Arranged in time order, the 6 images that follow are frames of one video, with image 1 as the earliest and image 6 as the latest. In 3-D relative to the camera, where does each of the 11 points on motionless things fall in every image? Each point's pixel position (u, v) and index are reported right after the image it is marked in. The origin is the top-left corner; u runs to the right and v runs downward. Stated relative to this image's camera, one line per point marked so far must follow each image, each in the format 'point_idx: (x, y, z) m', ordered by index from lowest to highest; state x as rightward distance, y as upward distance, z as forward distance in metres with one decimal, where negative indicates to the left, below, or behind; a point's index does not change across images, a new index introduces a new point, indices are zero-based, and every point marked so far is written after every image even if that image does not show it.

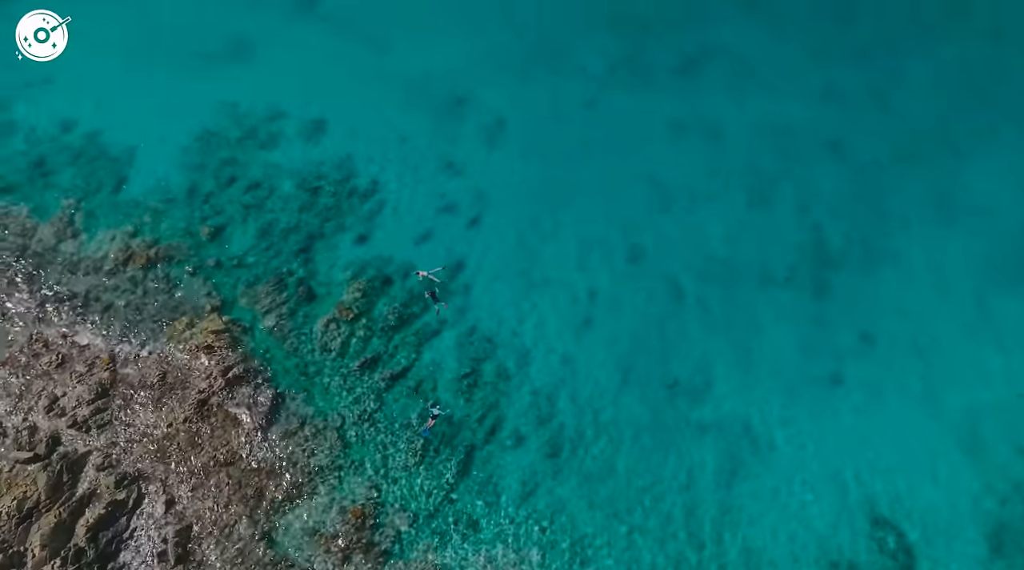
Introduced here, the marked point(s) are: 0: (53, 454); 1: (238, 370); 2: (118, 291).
0: (-6.8, -2.5, +17.4) m
1: (-4.5, -1.4, +18.7) m
2: (-6.7, -0.1, +19.4) m
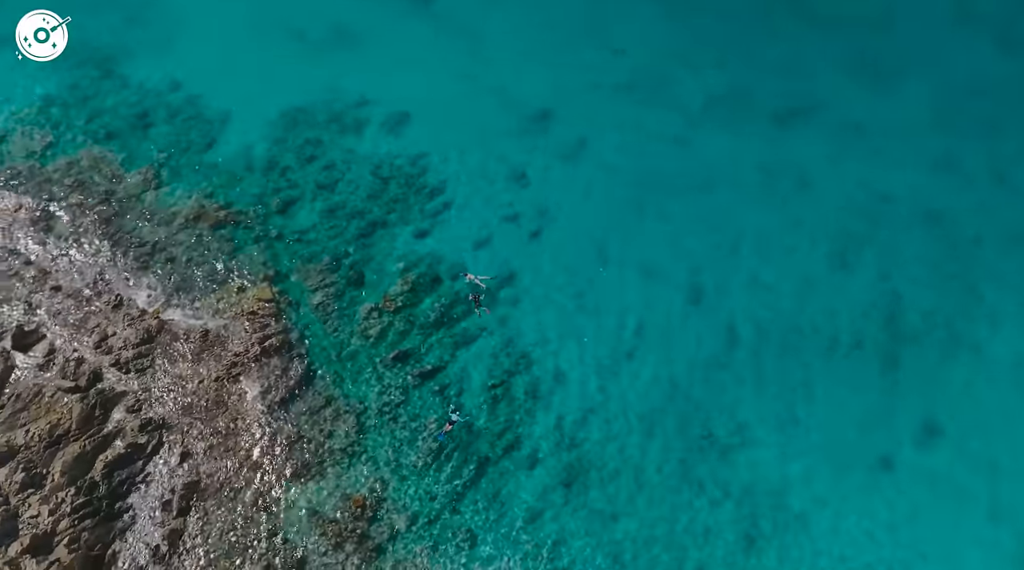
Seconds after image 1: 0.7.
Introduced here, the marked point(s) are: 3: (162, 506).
0: (-6.5, -1.6, +18.3) m
1: (-3.9, -0.9, +19.4) m
2: (-5.8, +0.7, +20.3) m
3: (-5.2, -3.3, +17.5) m
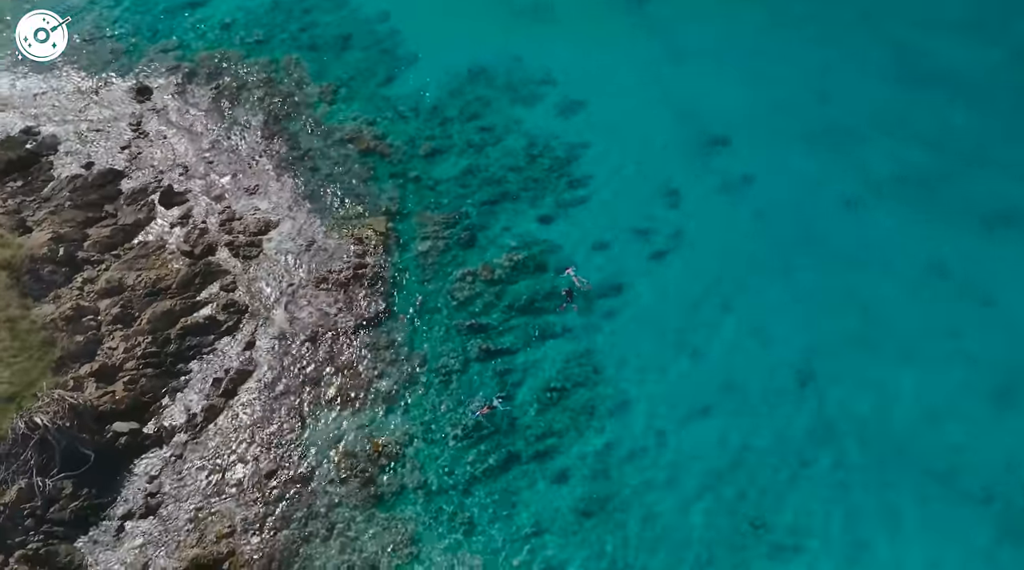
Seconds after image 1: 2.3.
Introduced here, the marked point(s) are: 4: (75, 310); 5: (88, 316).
0: (-5.4, +0.4, +20.5) m
1: (-2.5, +0.2, +20.8) m
2: (-3.4, +2.3, +22.0) m
3: (-4.9, -1.6, +19.5) m
4: (-7.2, -0.4, +19.6) m
5: (-7.0, -0.5, +19.6) m
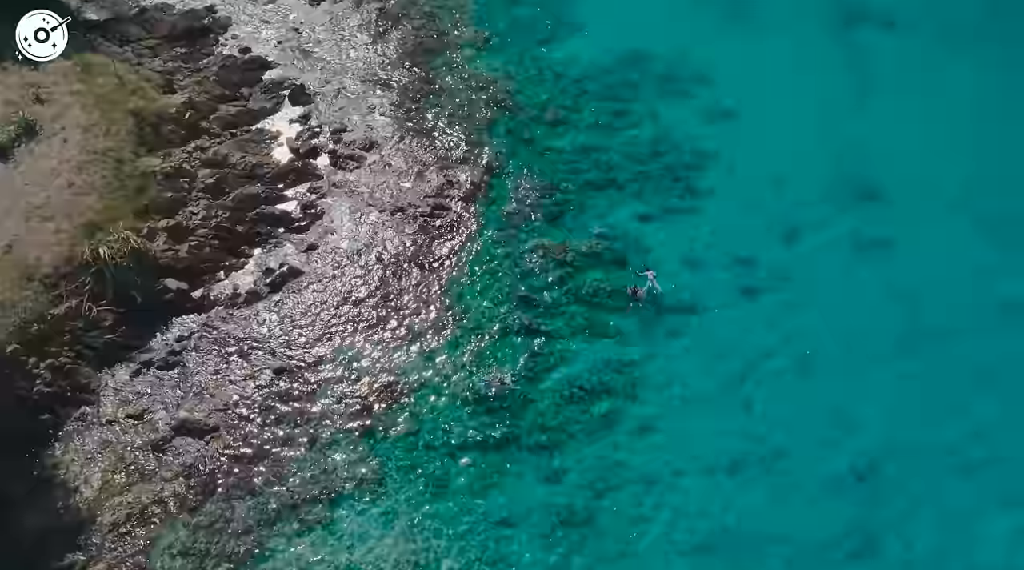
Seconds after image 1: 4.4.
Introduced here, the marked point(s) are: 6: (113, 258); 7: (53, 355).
0: (-3.8, +2.3, +21.5) m
1: (-1.2, +1.2, +21.1) m
2: (-1.0, +3.4, +22.5) m
3: (-4.2, +0.3, +20.5) m
4: (-6.0, +2.0, +21.1) m
5: (-5.8, +1.9, +21.1) m
6: (-6.7, +0.5, +19.8) m
7: (-7.5, -1.1, +19.4) m
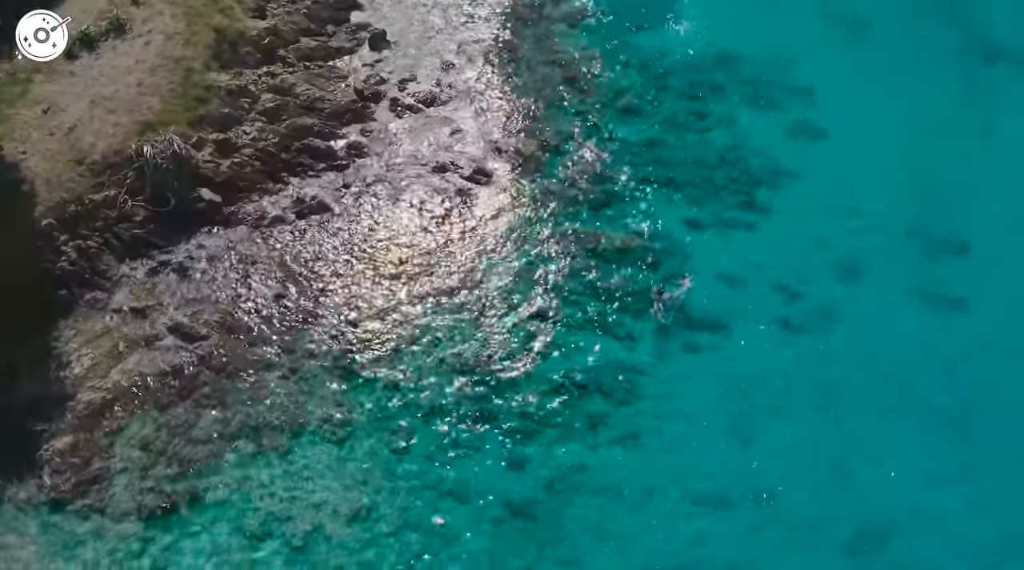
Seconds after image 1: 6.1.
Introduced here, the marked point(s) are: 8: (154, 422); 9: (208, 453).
0: (-2.7, +3.3, +21.7) m
1: (-0.5, +1.8, +20.8) m
2: (+0.3, +3.9, +22.2) m
3: (-3.7, +1.5, +20.8) m
4: (-4.9, +3.6, +21.6) m
5: (-4.8, +3.4, +21.6) m
6: (-6.1, +2.2, +20.5) m
7: (-7.3, +0.8, +20.3) m
8: (-5.7, -2.2, +18.8) m
9: (-4.7, -2.6, +18.6) m
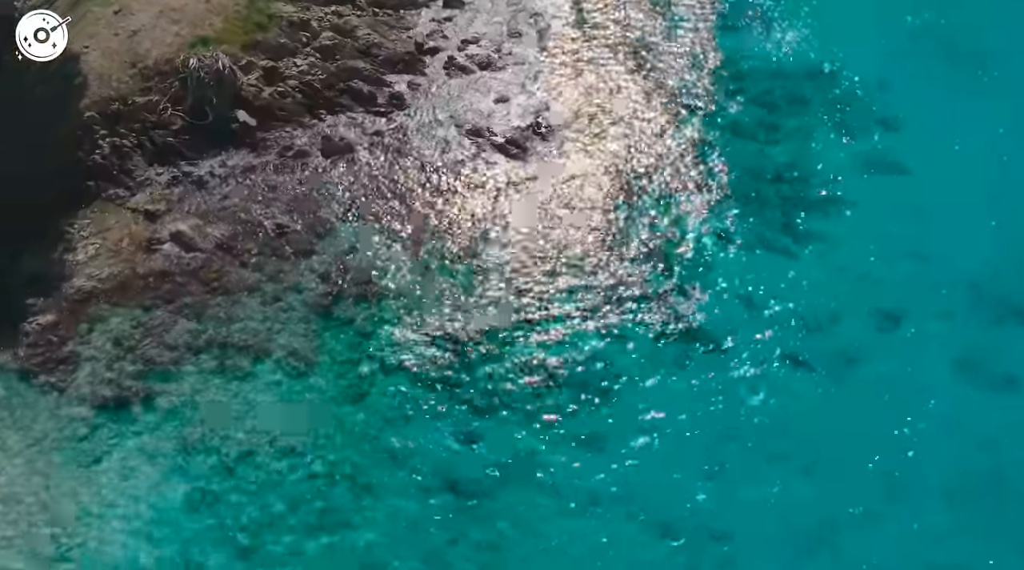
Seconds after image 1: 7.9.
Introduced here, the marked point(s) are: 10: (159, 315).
0: (-1.7, +4.2, +21.4) m
1: (0.0, +2.2, +20.2) m
2: (+1.4, +4.1, +21.4) m
3: (-3.2, +2.6, +20.6) m
4: (-3.8, +4.8, +21.7) m
5: (-3.7, +4.6, +21.7) m
6: (-5.4, +3.7, +20.8) m
7: (-6.9, +2.6, +20.7) m
8: (-6.1, -0.6, +19.0) m
9: (-5.3, -1.2, +18.6) m
10: (-5.7, -0.5, +19.0) m
